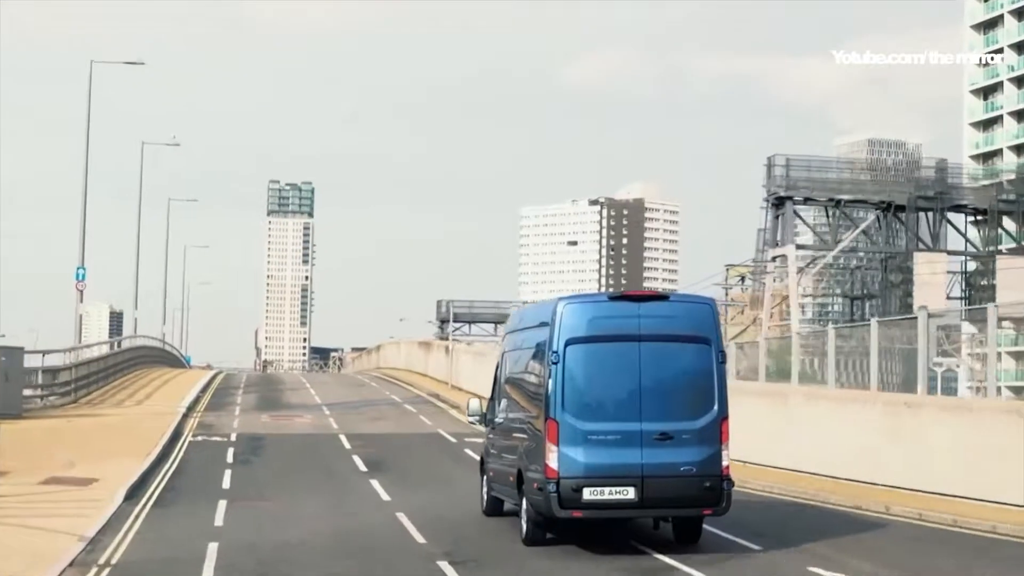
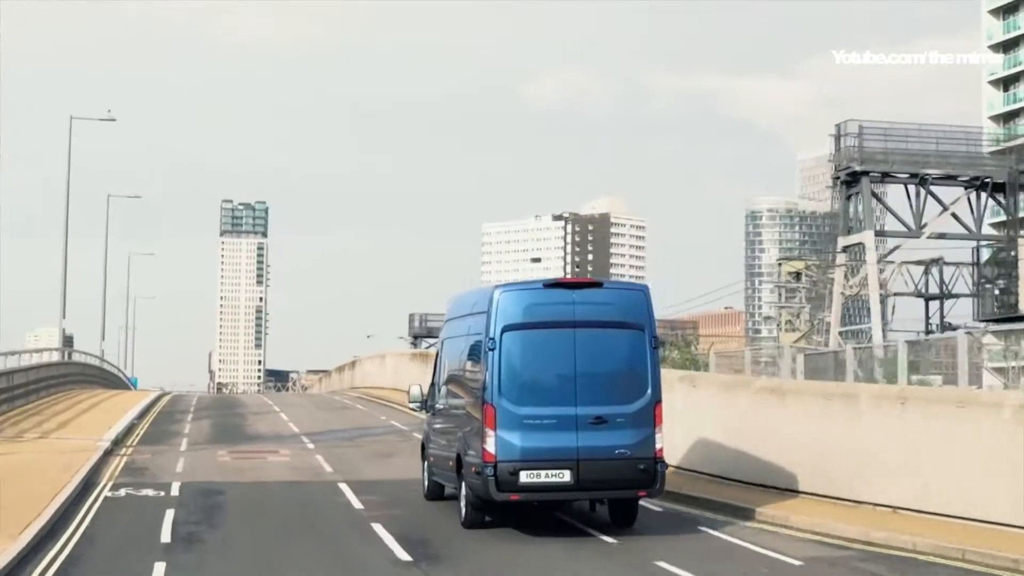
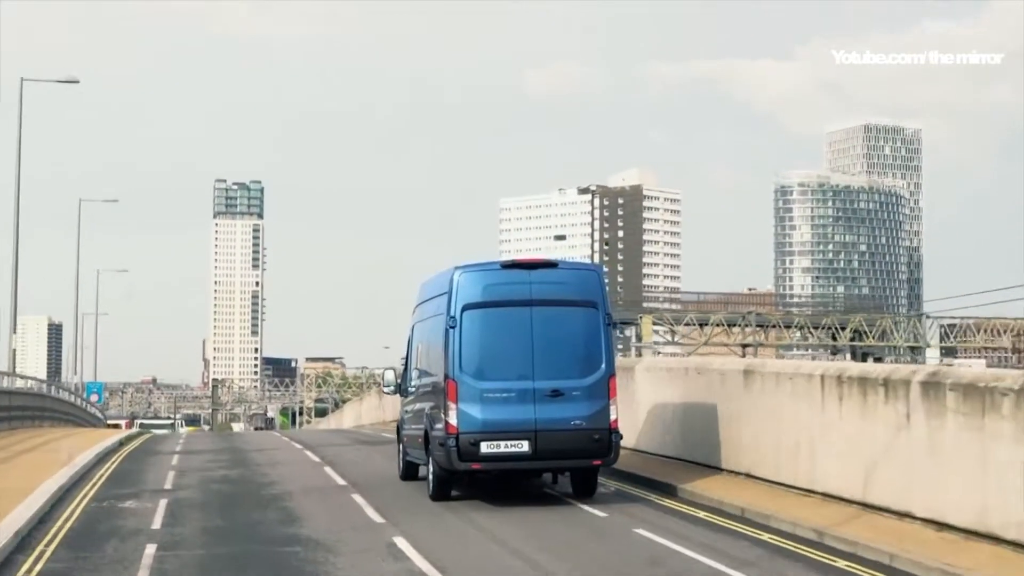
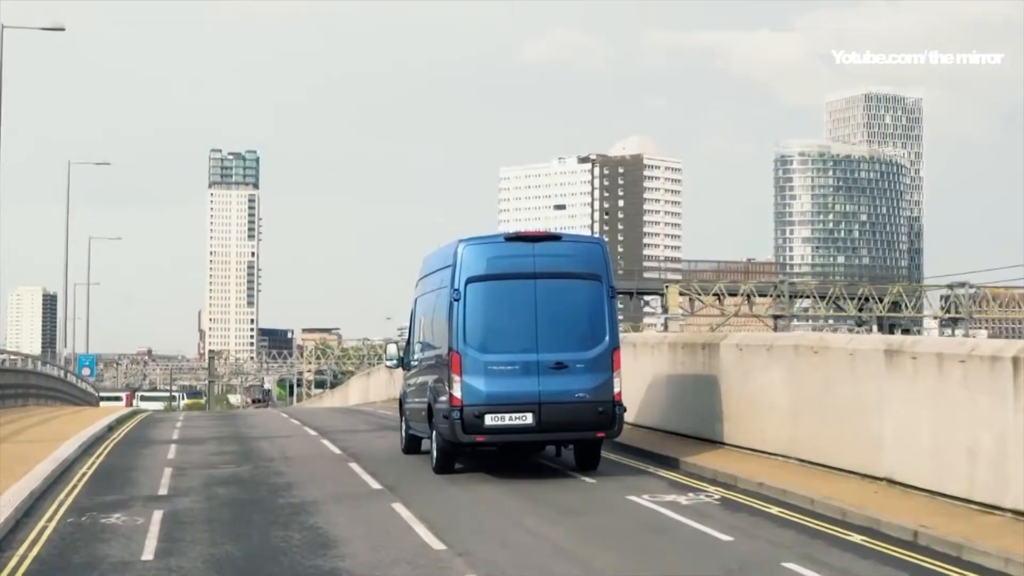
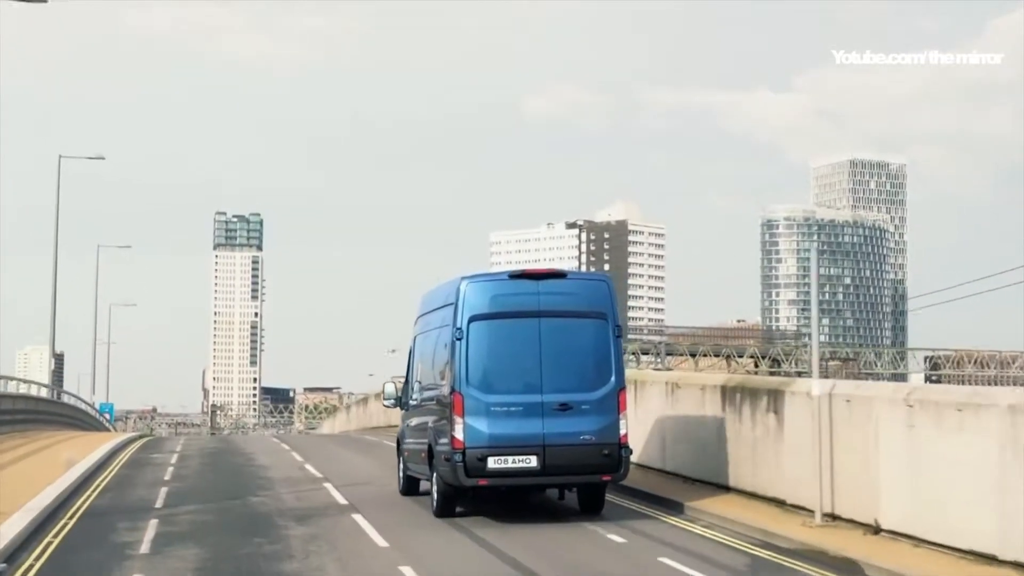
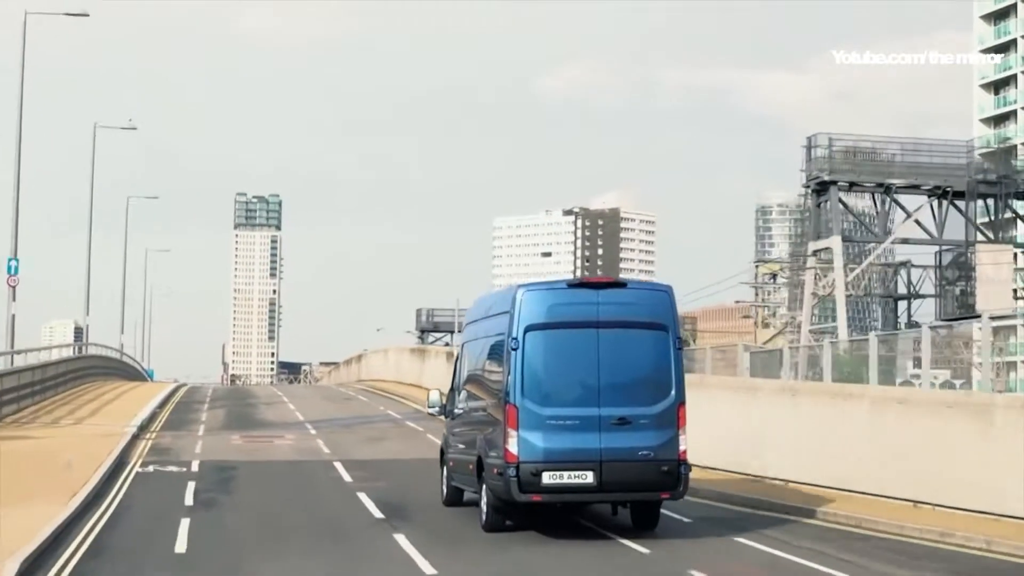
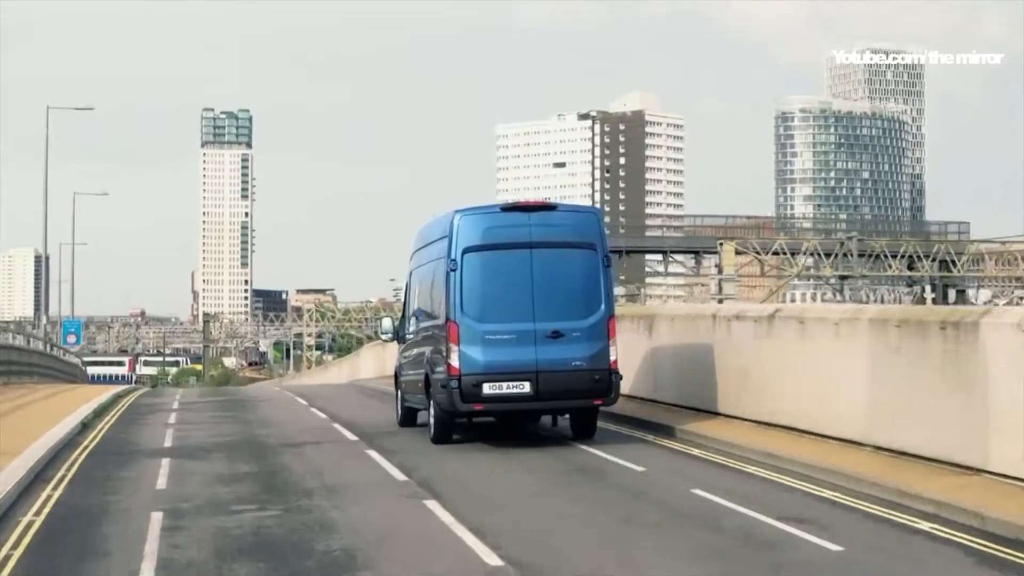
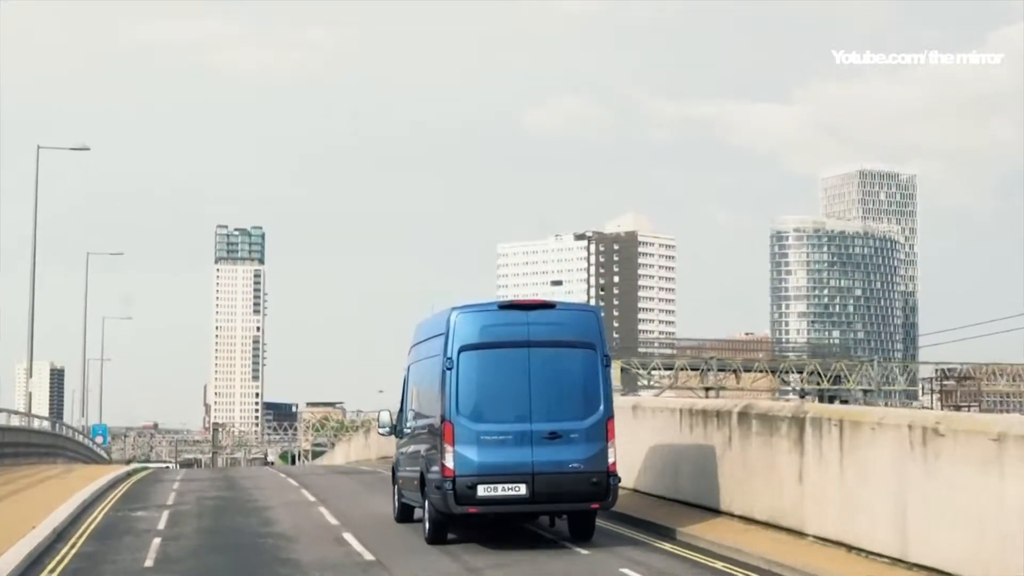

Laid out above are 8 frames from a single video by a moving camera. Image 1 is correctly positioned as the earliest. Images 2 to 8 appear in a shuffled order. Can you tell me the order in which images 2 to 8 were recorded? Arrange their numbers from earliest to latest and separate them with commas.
6, 2, 5, 8, 3, 4, 7
